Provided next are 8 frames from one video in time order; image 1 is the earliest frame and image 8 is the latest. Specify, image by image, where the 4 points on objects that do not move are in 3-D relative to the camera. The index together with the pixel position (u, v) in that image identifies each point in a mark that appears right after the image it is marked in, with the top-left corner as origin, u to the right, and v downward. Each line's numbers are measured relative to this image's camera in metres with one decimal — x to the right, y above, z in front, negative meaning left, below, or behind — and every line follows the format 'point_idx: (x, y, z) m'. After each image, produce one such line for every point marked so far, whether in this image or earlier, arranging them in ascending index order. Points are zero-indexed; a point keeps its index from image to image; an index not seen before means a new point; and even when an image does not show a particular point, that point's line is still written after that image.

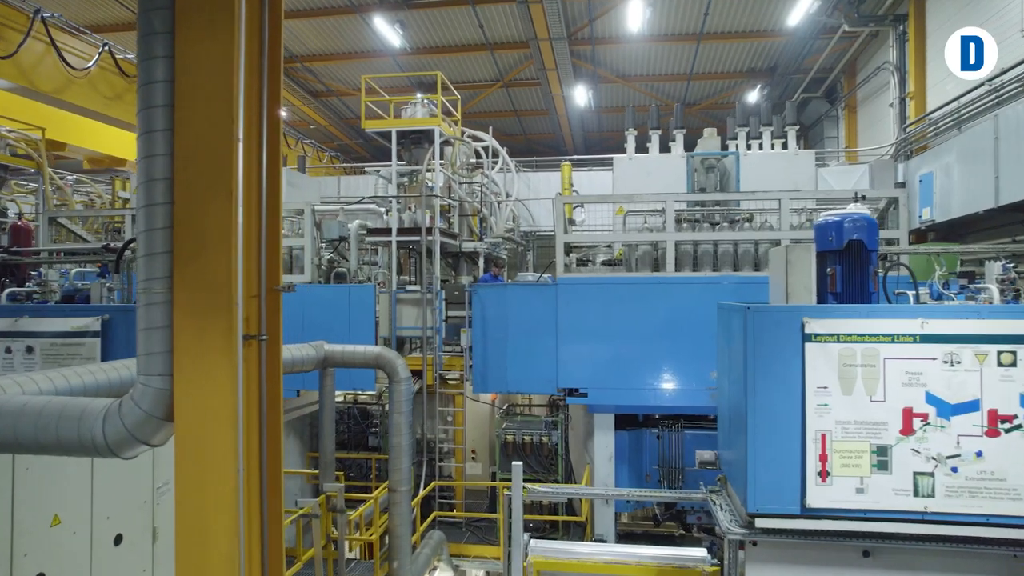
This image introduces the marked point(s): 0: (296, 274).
0: (-1.6, +0.1, +5.6) m
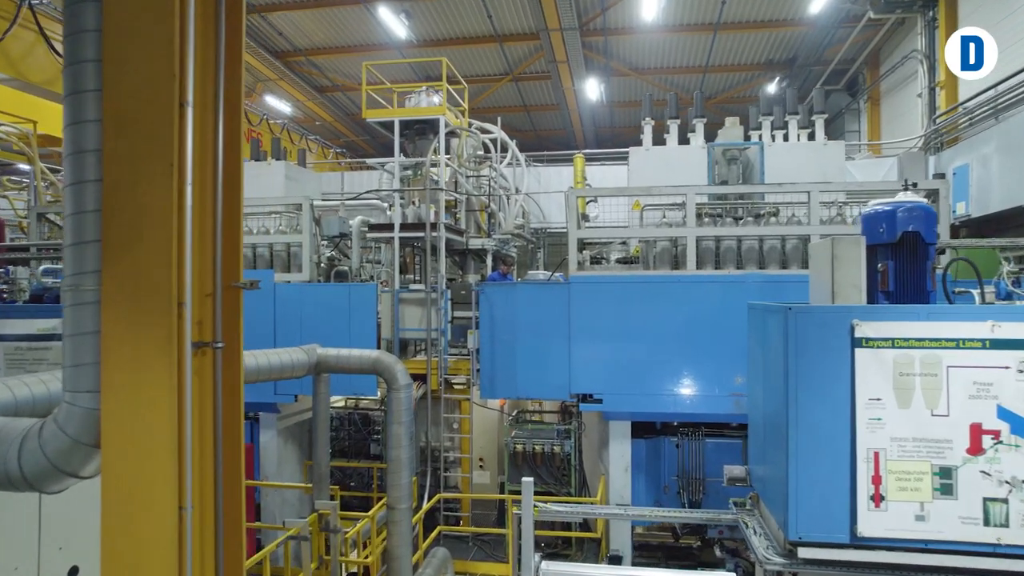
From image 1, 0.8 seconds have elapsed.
0: (-1.6, +0.1, +5.3) m
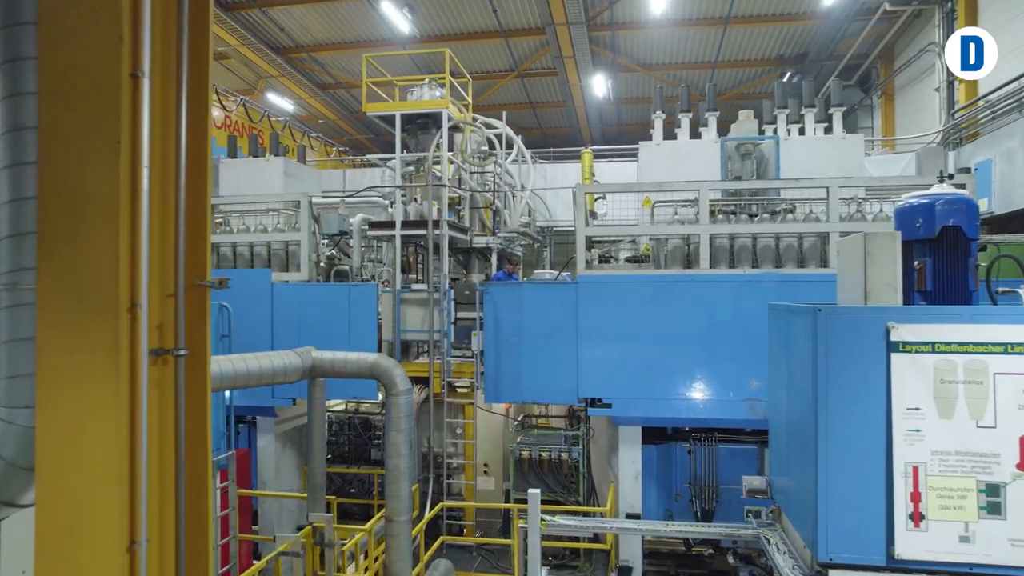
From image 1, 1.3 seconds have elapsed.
0: (-1.5, +0.1, +5.1) m
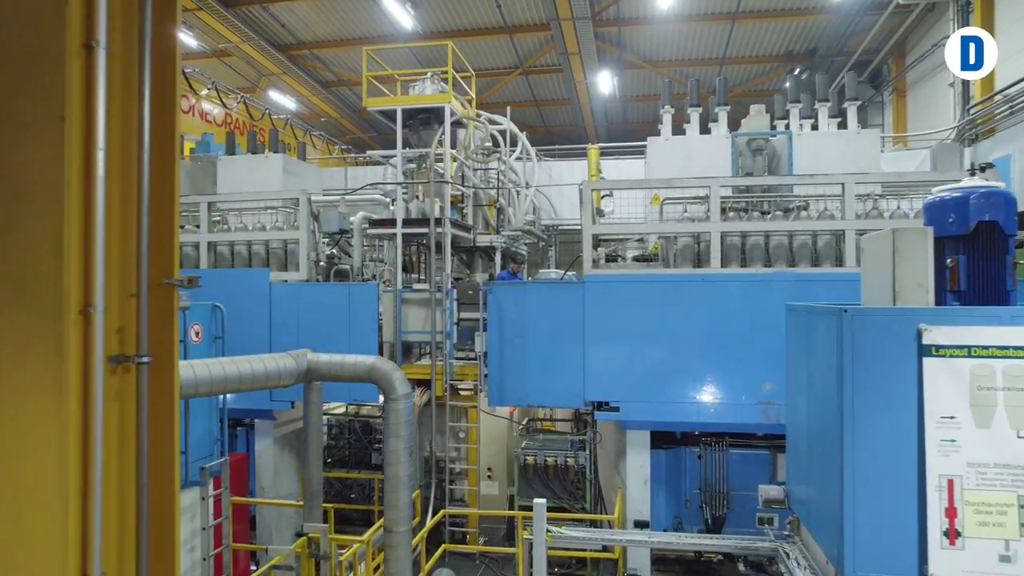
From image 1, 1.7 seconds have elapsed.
0: (-1.5, +0.1, +5.0) m
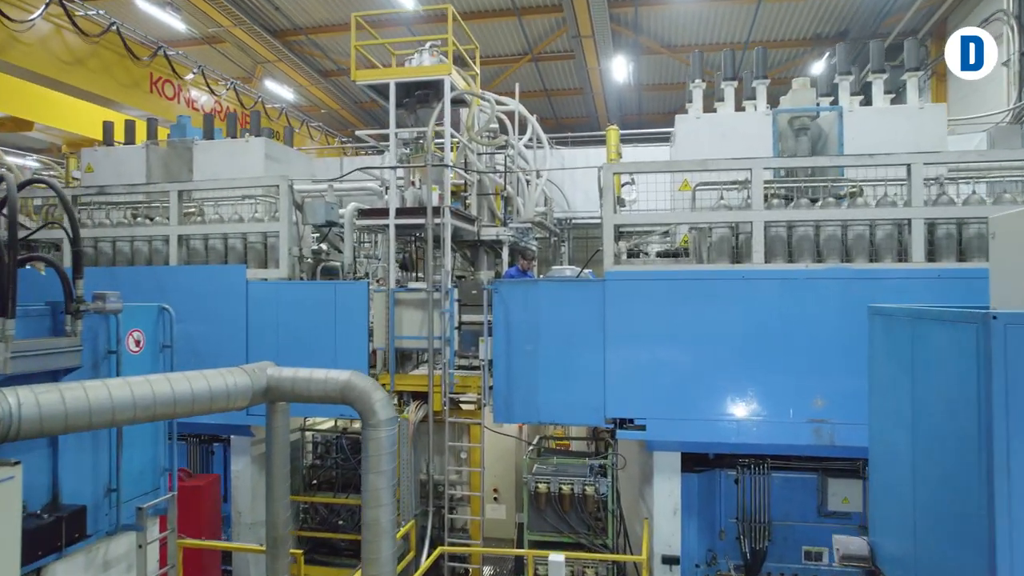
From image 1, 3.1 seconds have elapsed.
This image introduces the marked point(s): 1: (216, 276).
0: (-1.5, +0.1, +4.4) m
1: (-1.7, +0.1, +4.3) m
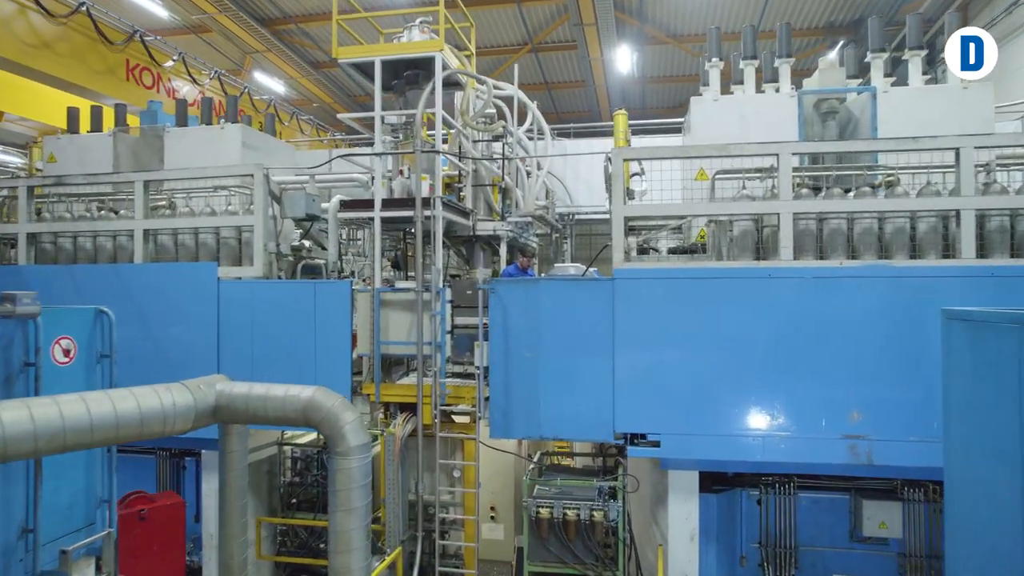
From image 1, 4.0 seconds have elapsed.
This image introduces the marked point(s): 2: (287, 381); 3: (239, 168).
0: (-1.5, +0.1, +4.0) m
1: (-1.7, +0.1, +3.9) m
2: (-1.2, -0.5, +3.8) m
3: (-1.4, +0.6, +3.9) m
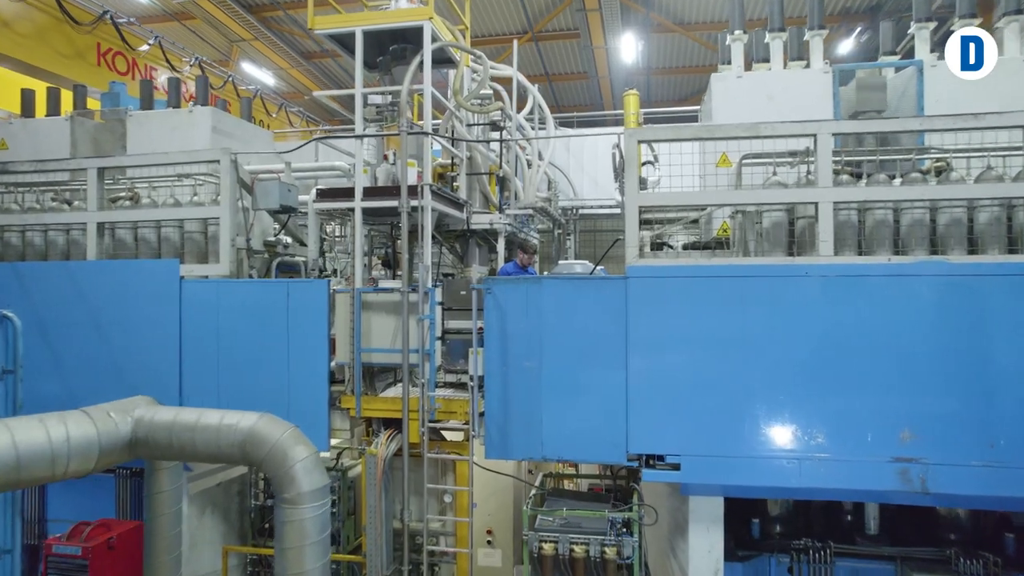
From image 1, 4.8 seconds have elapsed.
0: (-1.5, +0.1, +3.6) m
1: (-1.7, +0.1, +3.5) m
2: (-1.2, -0.5, +3.4) m
3: (-1.5, +0.6, +3.5) m
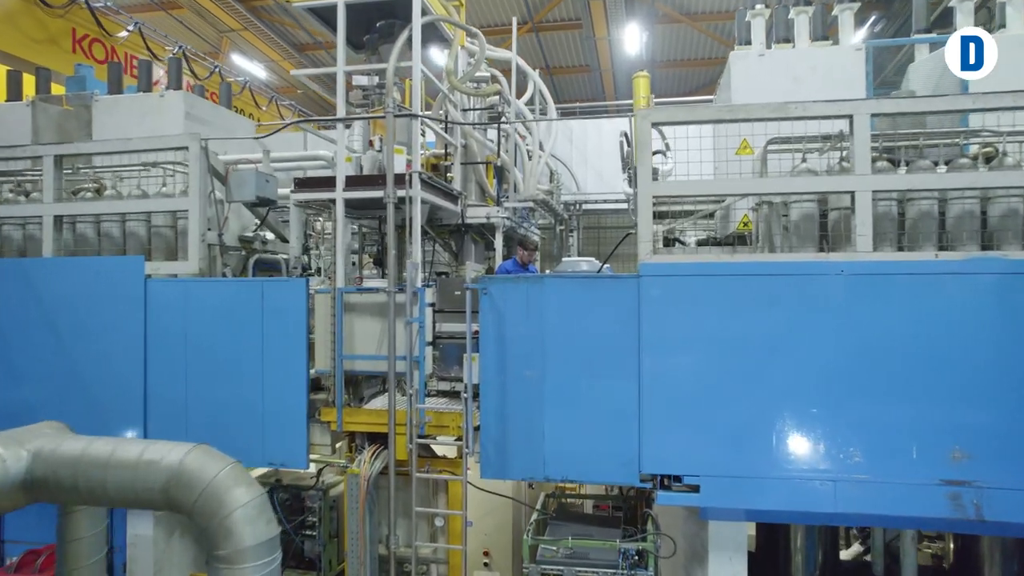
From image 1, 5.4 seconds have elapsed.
0: (-1.5, +0.1, +3.3) m
1: (-1.7, +0.1, +3.2) m
2: (-1.2, -0.5, +3.1) m
3: (-1.5, +0.6, +3.2) m
